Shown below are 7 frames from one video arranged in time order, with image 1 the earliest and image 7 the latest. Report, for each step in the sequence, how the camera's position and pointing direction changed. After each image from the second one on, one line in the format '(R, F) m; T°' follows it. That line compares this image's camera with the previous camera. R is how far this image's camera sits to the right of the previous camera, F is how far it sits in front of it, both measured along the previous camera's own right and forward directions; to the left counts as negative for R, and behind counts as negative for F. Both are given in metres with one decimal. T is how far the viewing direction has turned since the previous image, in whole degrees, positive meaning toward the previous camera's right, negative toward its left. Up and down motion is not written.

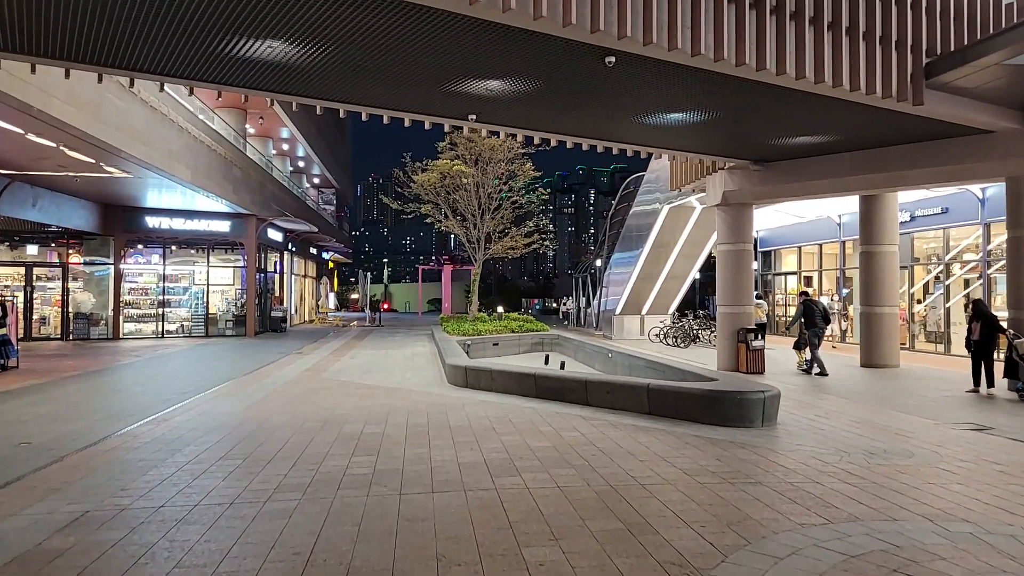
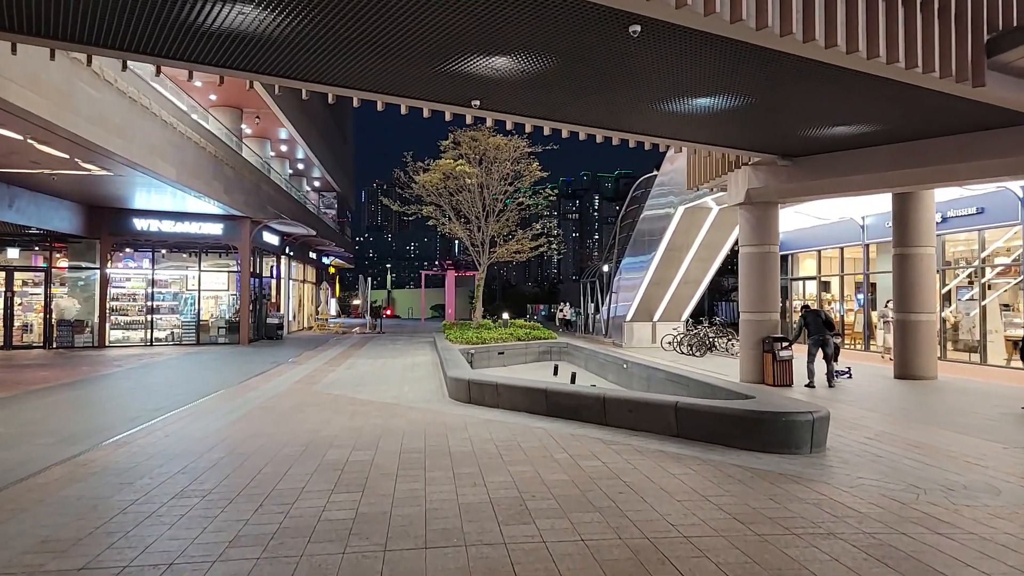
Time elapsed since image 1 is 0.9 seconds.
(0.0, +1.0) m; 0°
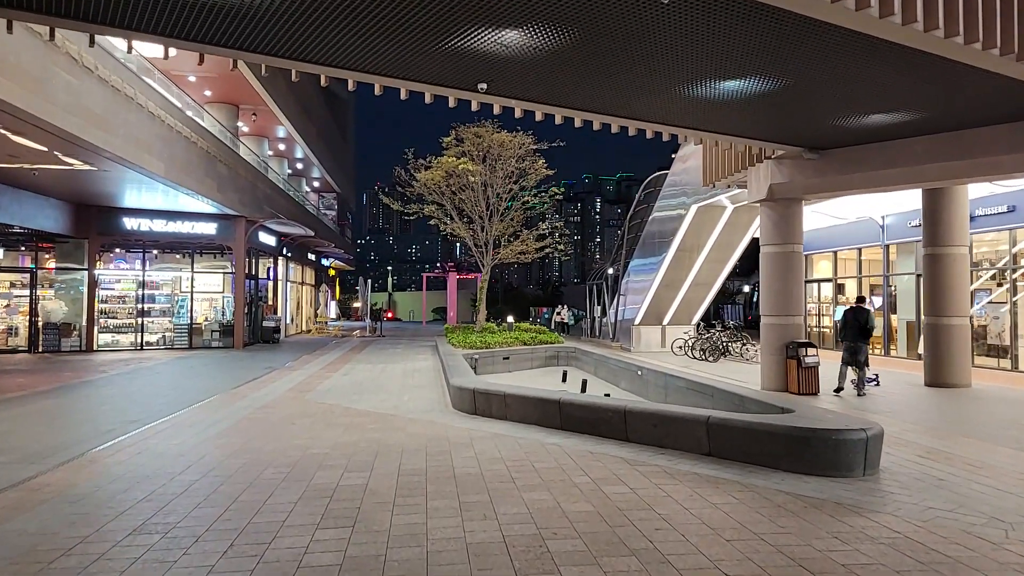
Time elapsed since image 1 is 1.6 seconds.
(-0.1, +0.8) m; 0°
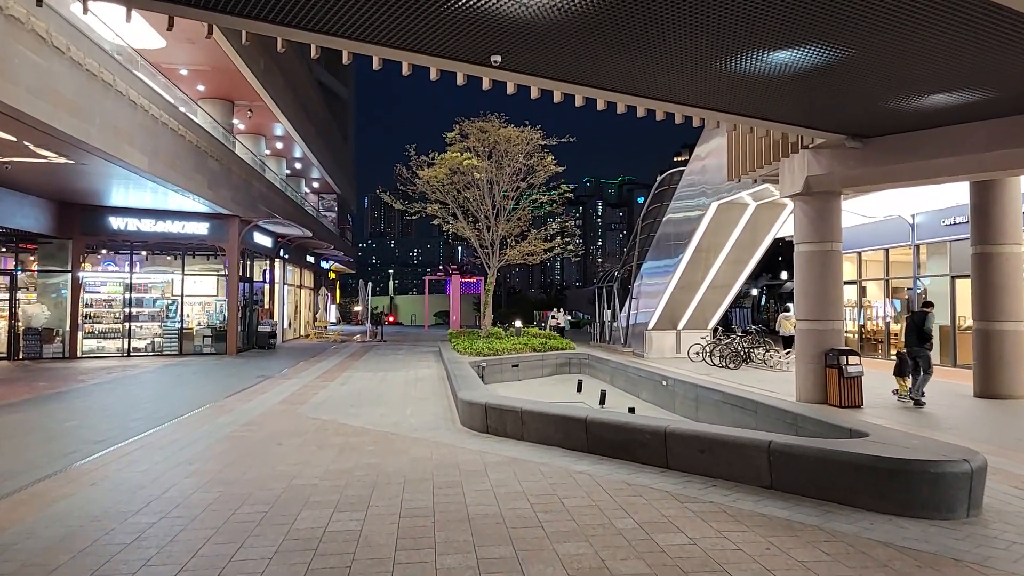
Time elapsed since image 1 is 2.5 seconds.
(-0.1, +1.0) m; 0°
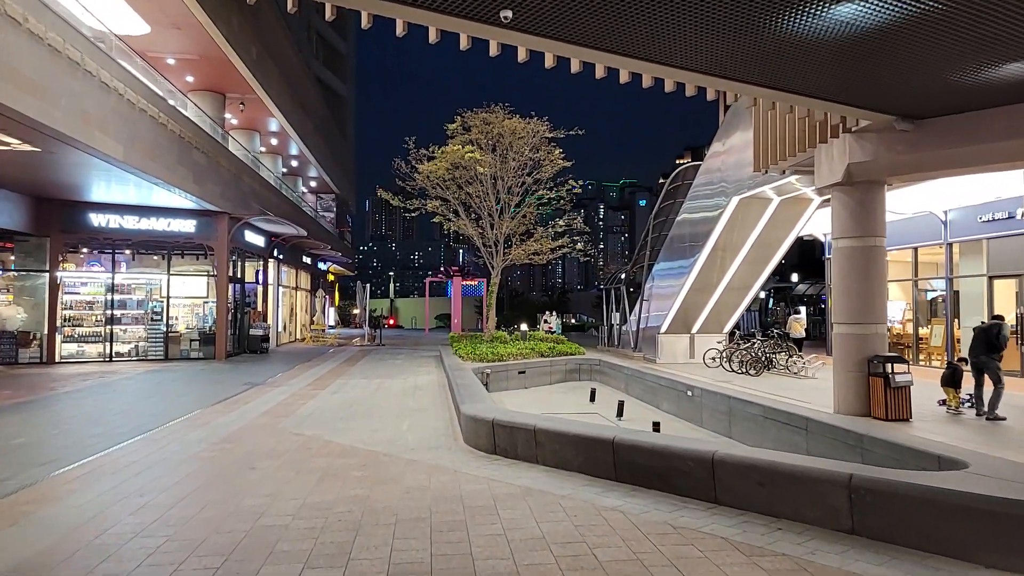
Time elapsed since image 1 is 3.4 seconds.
(-0.1, +1.1) m; 0°
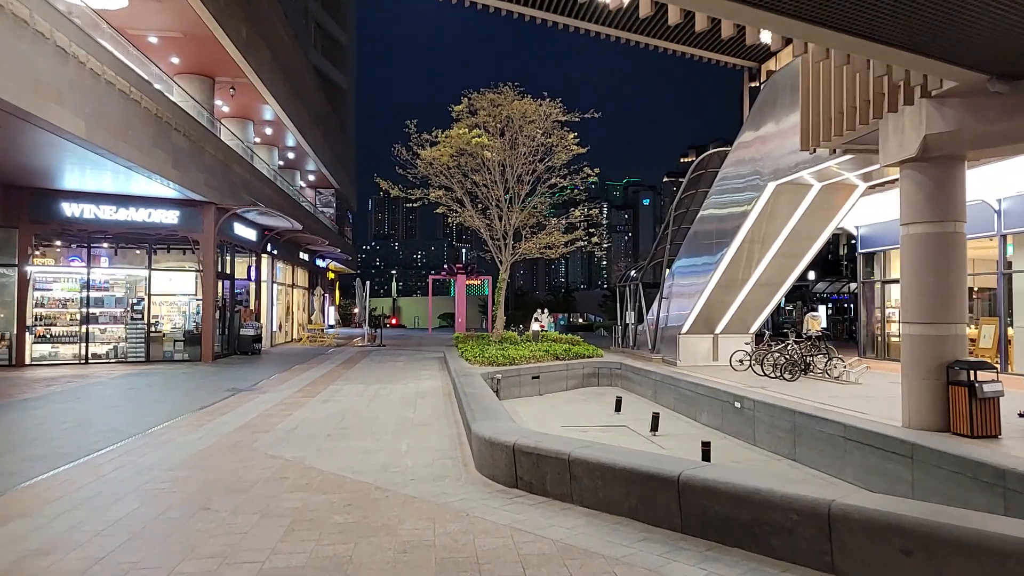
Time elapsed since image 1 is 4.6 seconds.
(-0.2, +1.4) m; 0°
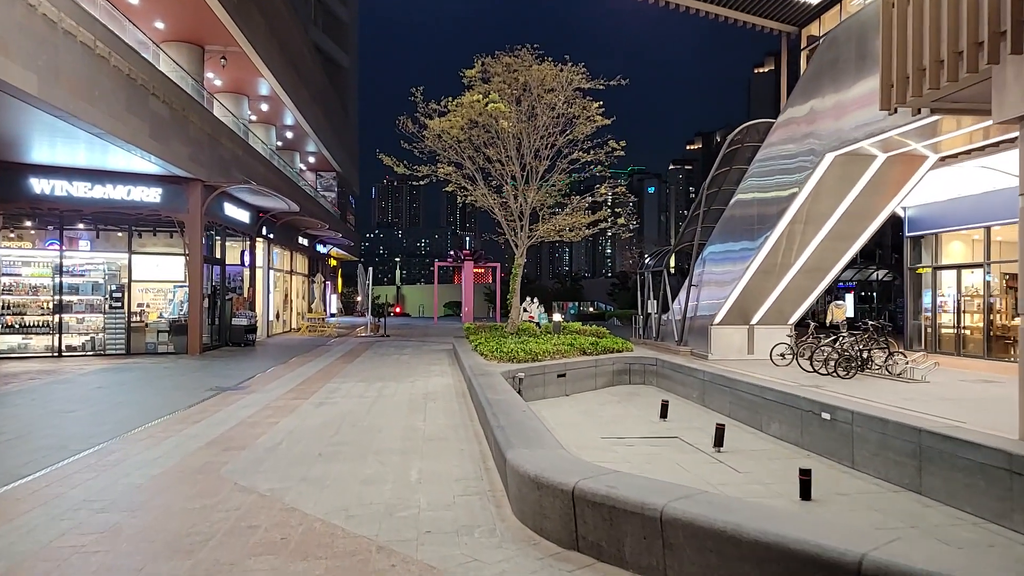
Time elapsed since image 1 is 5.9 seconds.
(-0.3, +1.6) m; 0°
